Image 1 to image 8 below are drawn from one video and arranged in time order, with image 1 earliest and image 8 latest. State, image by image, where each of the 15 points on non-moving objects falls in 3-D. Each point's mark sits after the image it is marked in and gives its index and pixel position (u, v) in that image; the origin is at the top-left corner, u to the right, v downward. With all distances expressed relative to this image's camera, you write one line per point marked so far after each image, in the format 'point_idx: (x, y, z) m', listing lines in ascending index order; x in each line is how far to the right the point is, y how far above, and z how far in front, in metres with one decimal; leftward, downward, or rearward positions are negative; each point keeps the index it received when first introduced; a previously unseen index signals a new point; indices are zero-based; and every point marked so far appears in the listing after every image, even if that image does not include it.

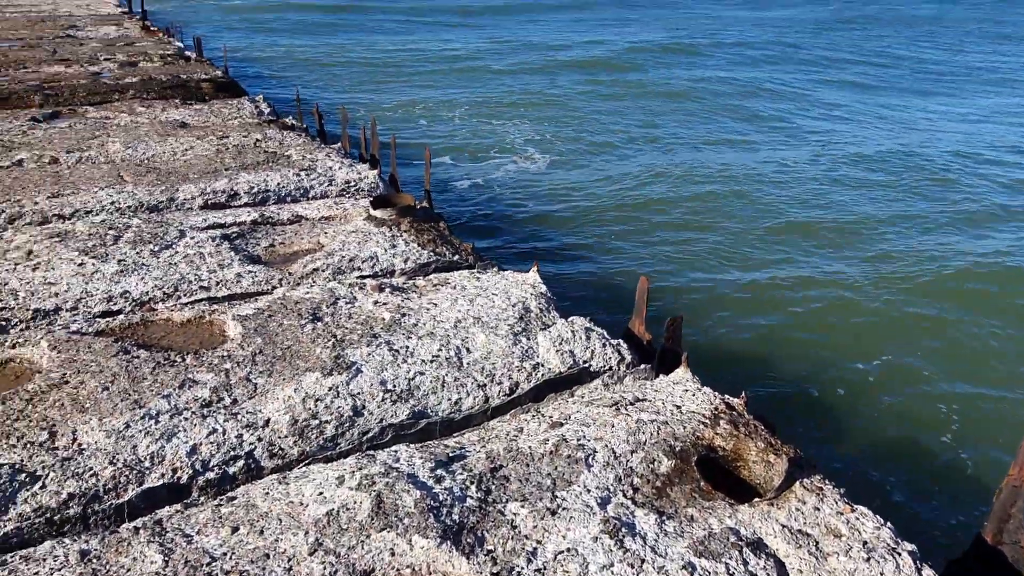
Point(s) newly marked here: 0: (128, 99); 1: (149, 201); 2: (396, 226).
0: (-6.2, +3.1, +11.7) m
1: (-3.3, +0.8, +6.6) m
2: (-1.0, +0.5, +6.4) m
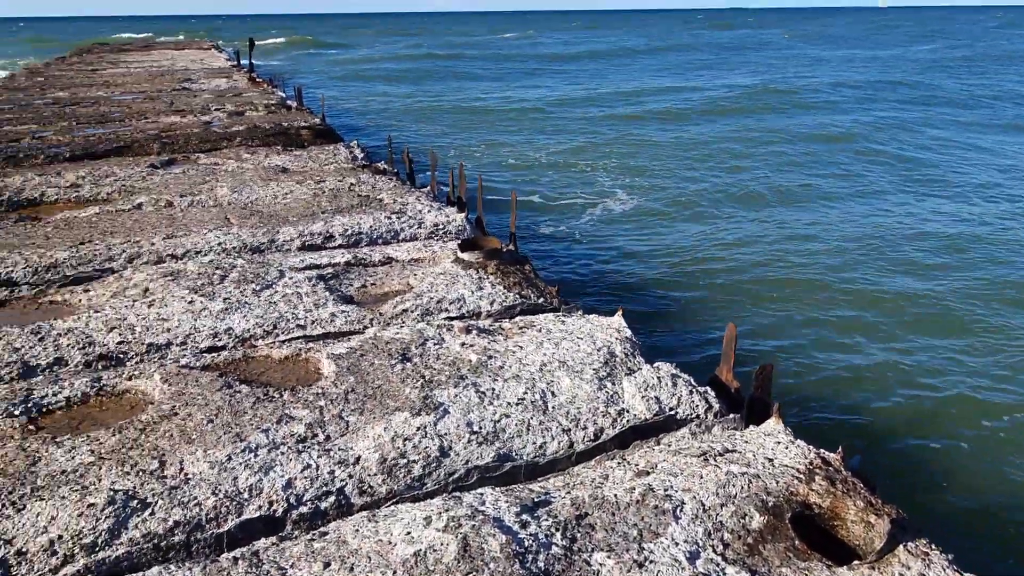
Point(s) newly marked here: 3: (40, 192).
0: (-4.8, +2.4, +12.5) m
1: (-2.5, +0.5, +7.0) m
2: (-0.3, +0.2, +6.5) m
3: (-5.9, +1.2, +9.1) m
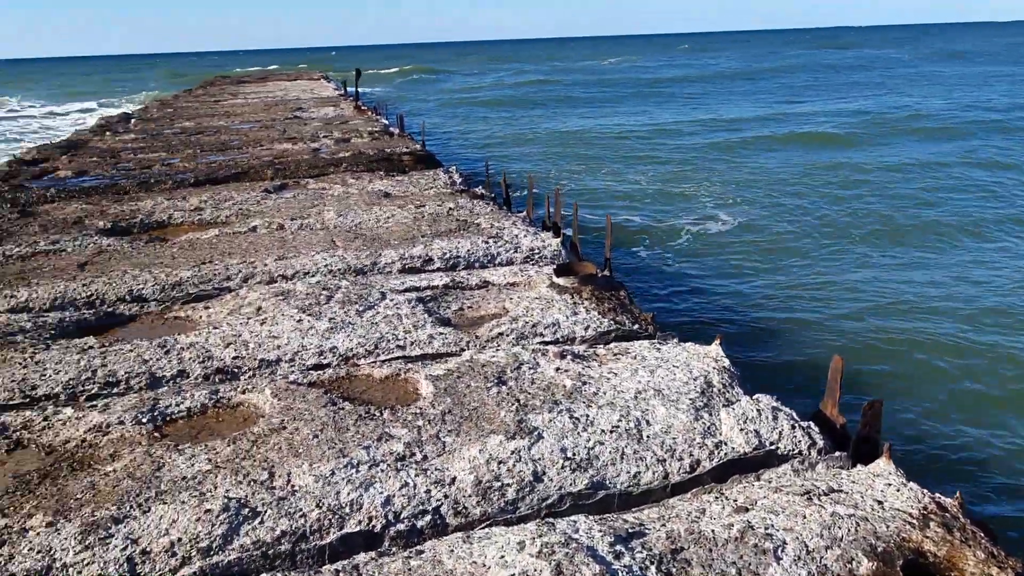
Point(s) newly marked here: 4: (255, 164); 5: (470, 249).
0: (-3.1, +2.1, +13.1) m
1: (-1.6, +0.3, +7.3) m
2: (+0.6, 0.0, +6.5) m
3: (-4.7, +1.0, +9.8) m
4: (-5.0, +2.4, +14.2) m
5: (-0.4, +0.4, +7.6) m
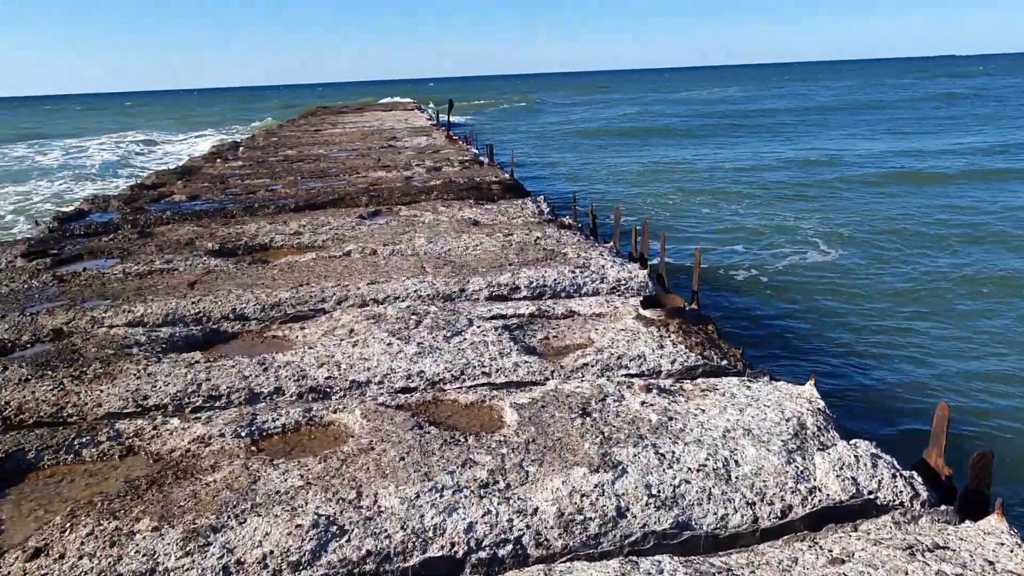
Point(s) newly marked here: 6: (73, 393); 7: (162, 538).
0: (-1.5, +1.6, +13.5) m
1: (-0.7, 0.0, +7.4) m
2: (+1.3, -0.3, +6.4) m
3: (-3.5, +0.7, +10.4) m
4: (-3.3, +2.0, +14.8) m
5: (+0.5, +0.1, +7.7) m
6: (-3.1, -0.7, +5.2) m
7: (-1.7, -1.2, +3.5) m
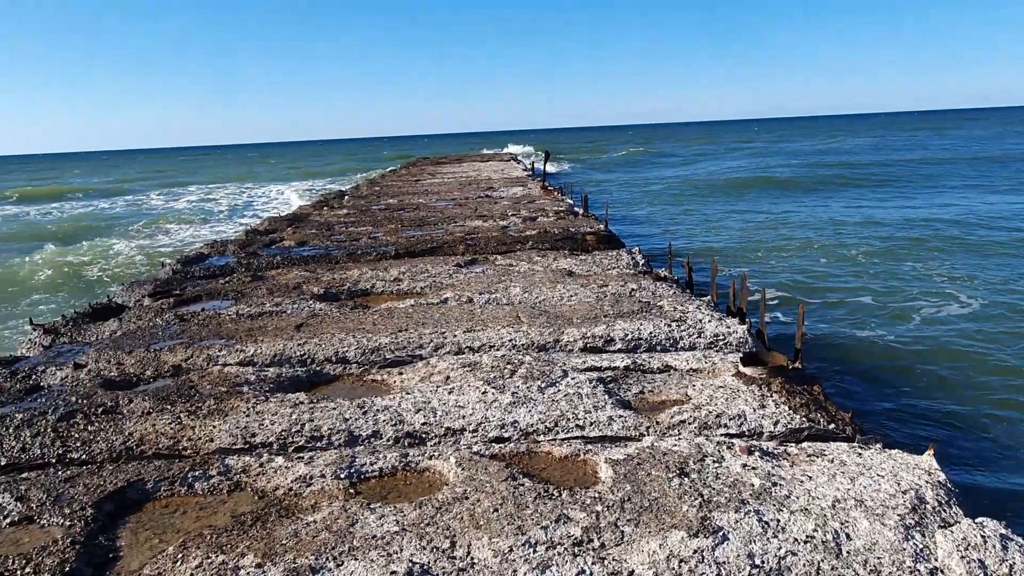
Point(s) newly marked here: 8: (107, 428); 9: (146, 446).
0: (+0.3, +0.7, +13.6) m
1: (+0.3, -0.5, +7.4) m
2: (+2.2, -0.8, +6.2) m
3: (-2.1, +0.1, +10.8) m
4: (-1.3, +1.0, +15.2) m
5: (+1.5, -0.5, +7.5) m
6: (-2.4, -1.1, +5.5) m
7: (-1.3, -1.4, +3.7) m
8: (-3.1, -1.1, +5.6) m
9: (-2.7, -1.1, +5.2) m
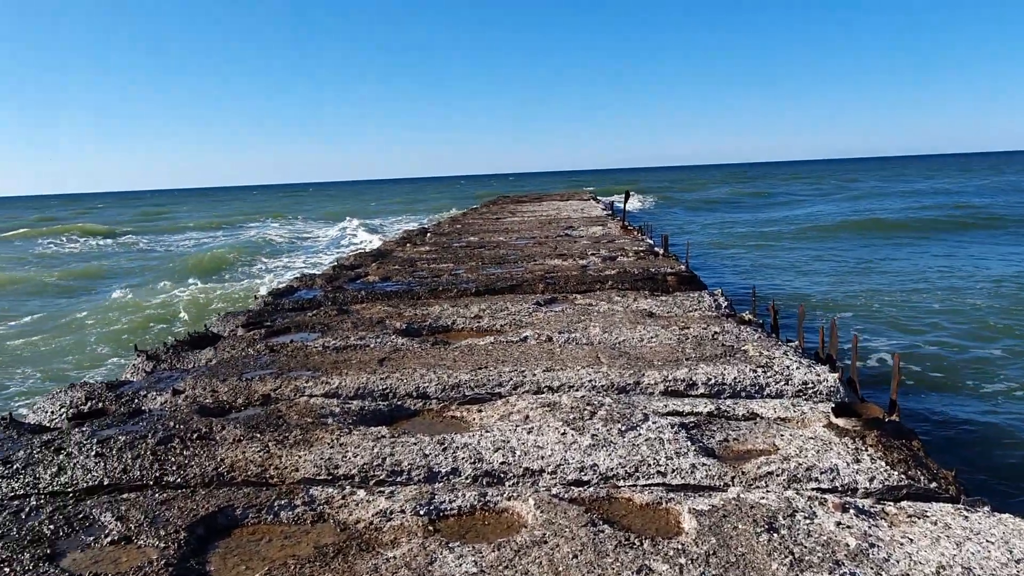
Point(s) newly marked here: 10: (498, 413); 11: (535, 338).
0: (+1.8, 0.0, +13.5) m
1: (+1.1, -0.9, +7.3) m
2: (+2.8, -1.2, +5.8) m
3: (-0.9, -0.5, +10.9) m
4: (+0.3, +0.2, +15.3) m
5: (+2.3, -0.9, +7.3) m
6: (-1.8, -1.3, +5.7) m
7: (-0.9, -1.6, +3.7) m
8: (-2.5, -1.3, +5.8) m
9: (-2.1, -1.4, +5.4) m
10: (-0.1, -1.1, +6.5) m
11: (+0.3, -0.7, +9.4) m
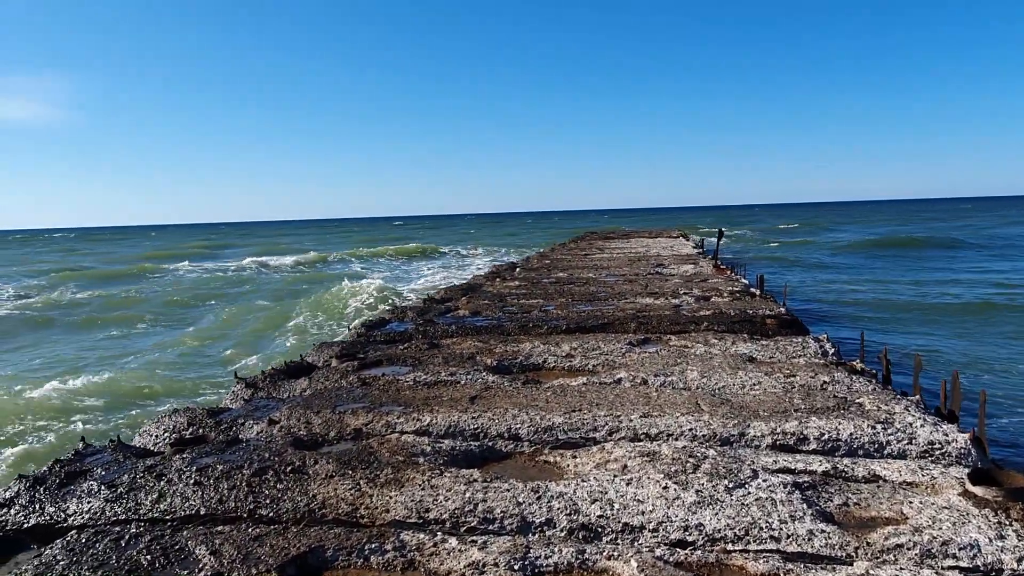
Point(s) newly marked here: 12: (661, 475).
0: (+3.4, -0.8, +13.0) m
1: (+2.0, -1.4, +6.9) m
2: (+3.5, -1.6, +5.2) m
3: (+0.5, -1.0, +10.7) m
4: (+2.2, -0.6, +14.9) m
5: (+3.2, -1.4, +6.7) m
6: (-1.1, -1.6, +5.5) m
7: (-0.4, -1.8, +3.5) m
8: (-1.7, -1.6, +5.8) m
9: (-1.4, -1.6, +5.4) m
10: (+0.7, -1.5, +6.2) m
11: (+1.5, -1.2, +9.0) m
12: (+1.2, -1.5, +5.7) m
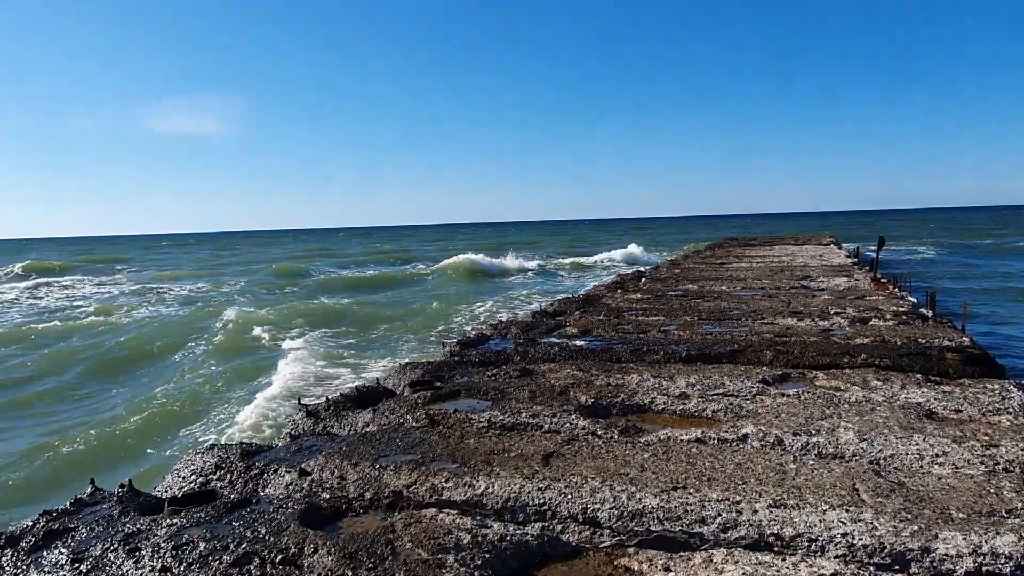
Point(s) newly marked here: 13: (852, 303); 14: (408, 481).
0: (+5.0, -1.1, +10.4) m
1: (+2.5, -1.6, +4.7) m
2: (+3.7, -1.9, +2.7) m
3: (+1.7, -1.3, +8.7) m
4: (+4.2, -0.9, +12.5) m
5: (+3.6, -1.7, +4.3) m
6: (-0.8, -1.8, +3.9) m
7: (-0.5, -2.0, +1.8) m
8: (-1.4, -1.8, +4.3) m
9: (-1.1, -1.9, +3.8) m
10: (+1.1, -1.7, +4.3) m
11: (+2.3, -1.4, +6.9) m
12: (+1.4, -1.7, +3.7) m
13: (+8.1, -0.4, +17.2) m
14: (-0.9, -1.6, +6.0) m
